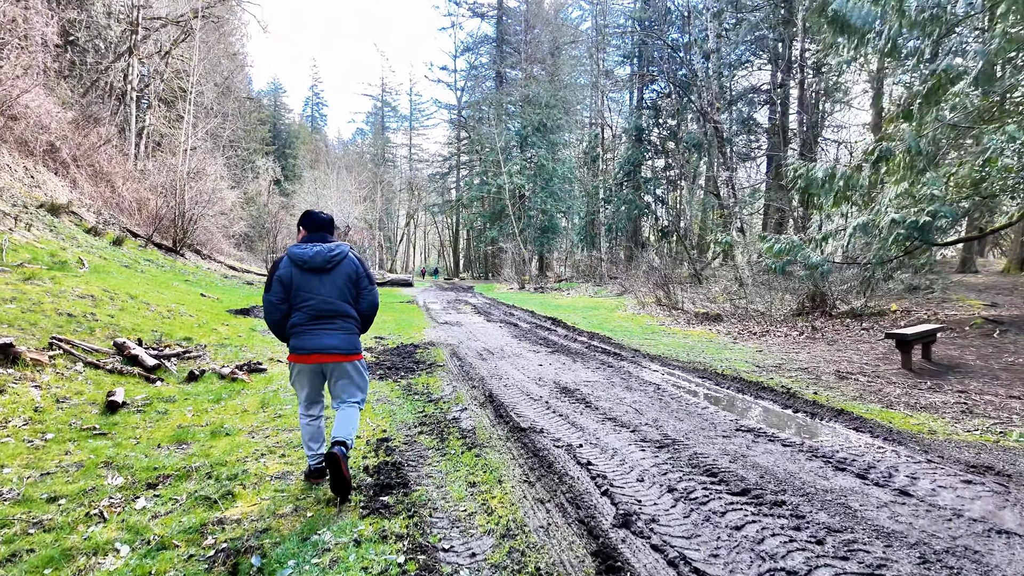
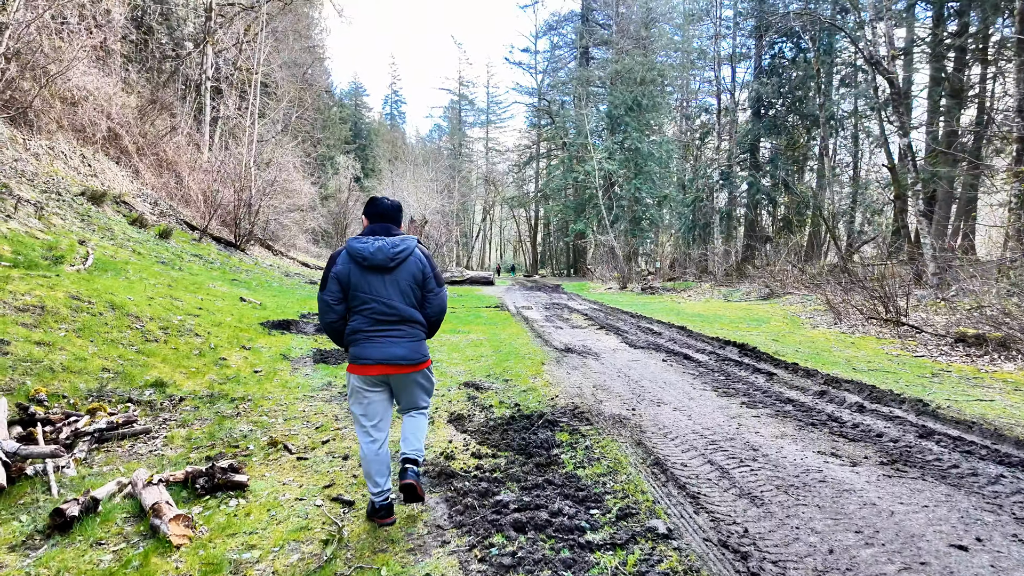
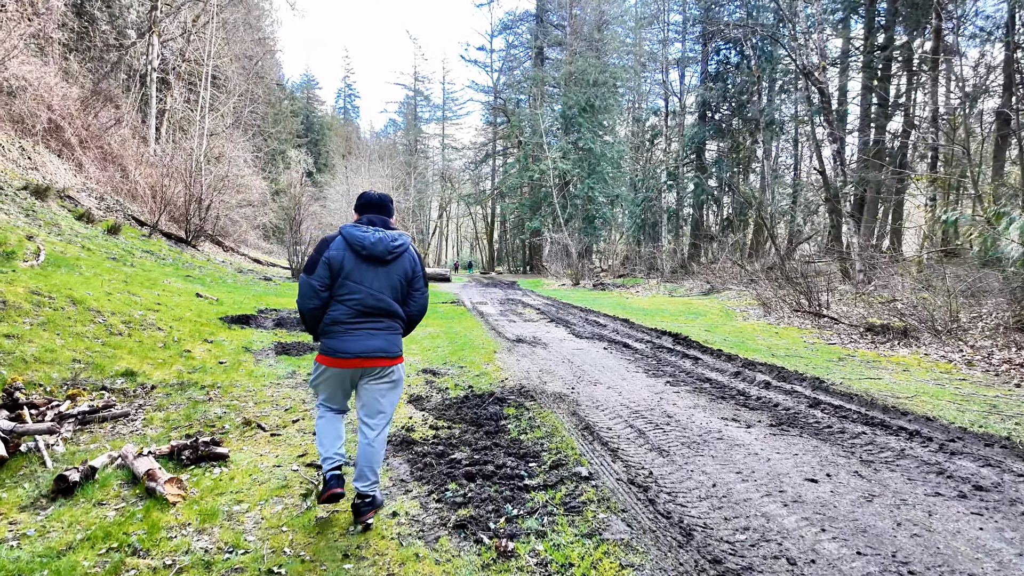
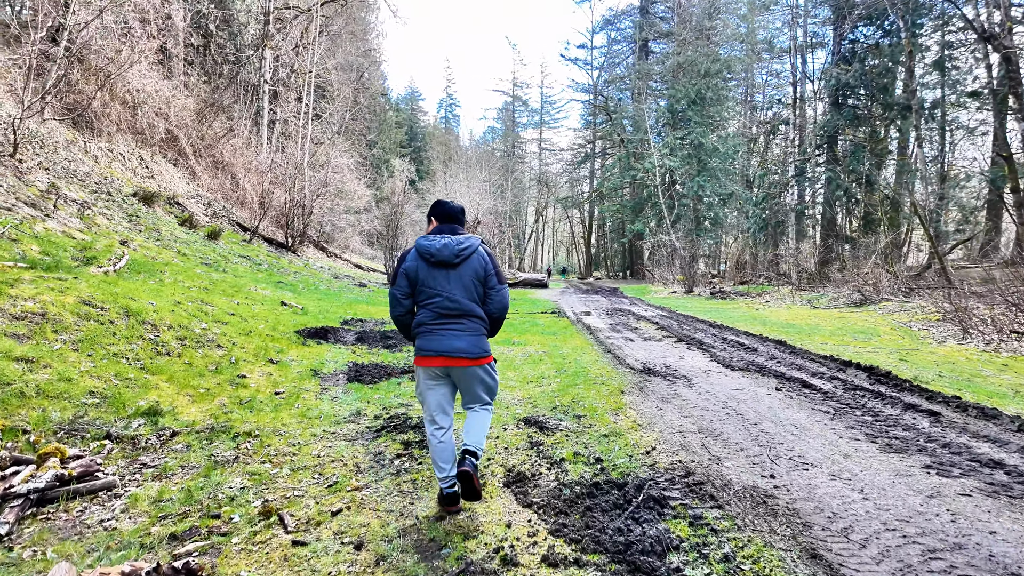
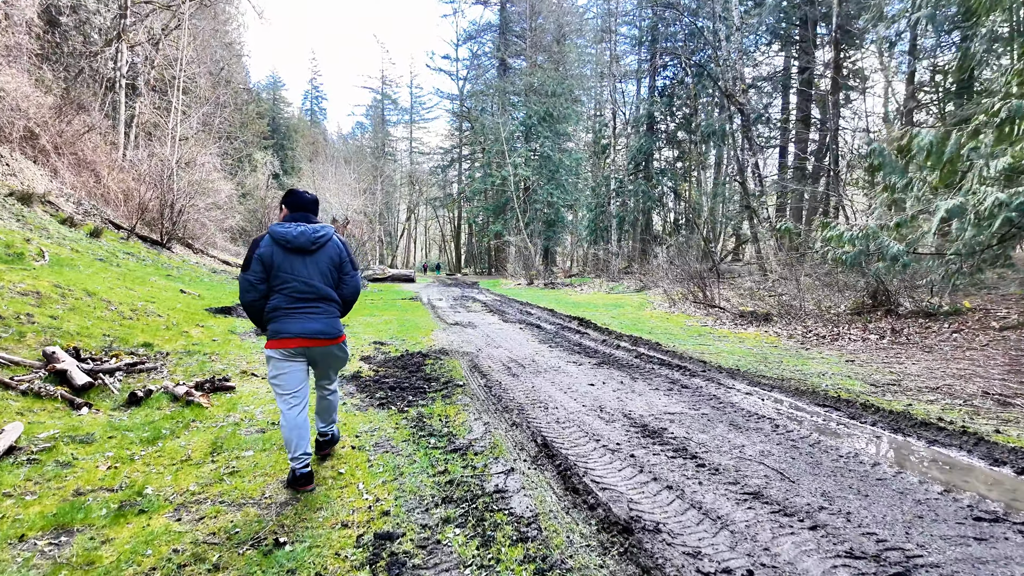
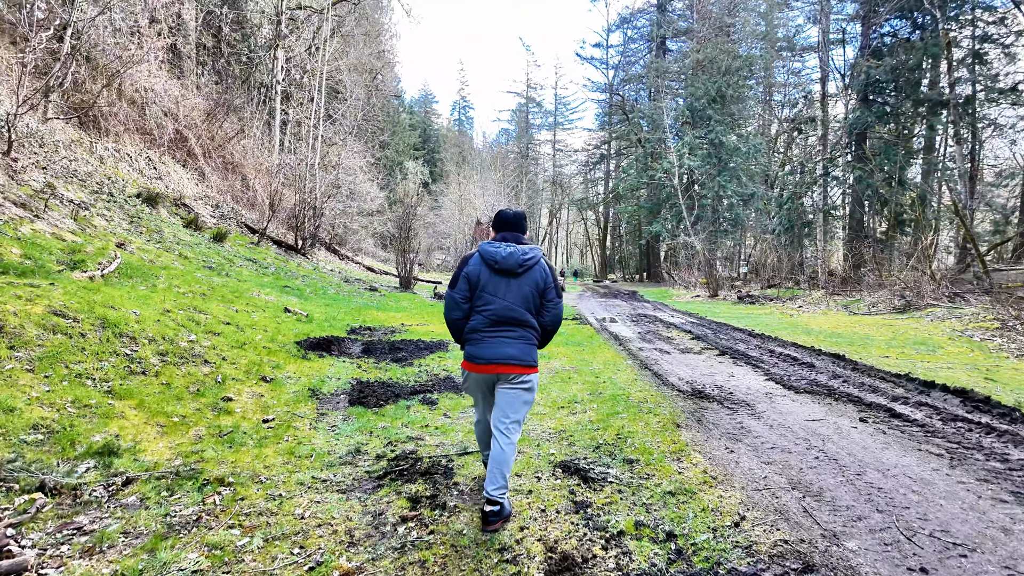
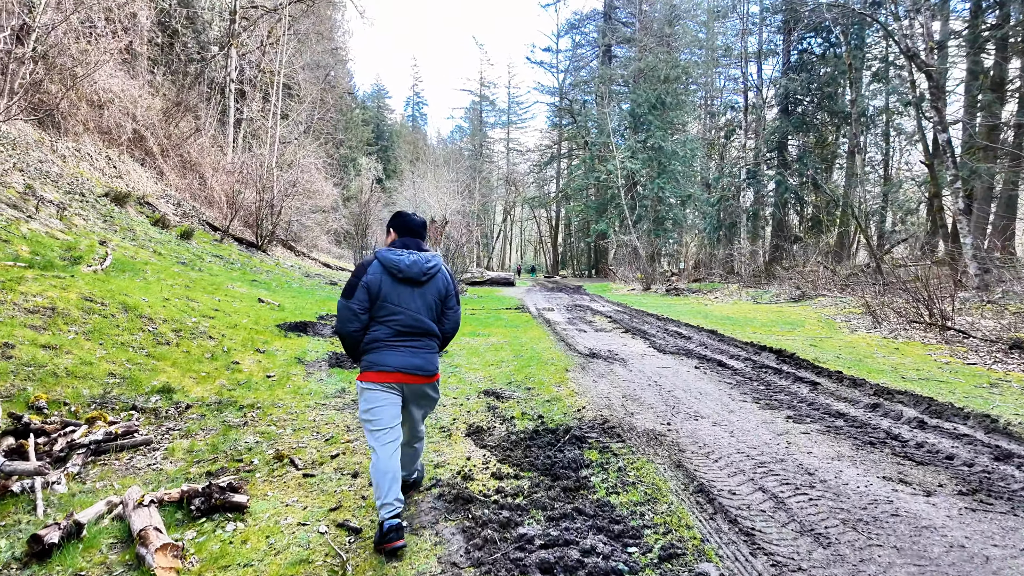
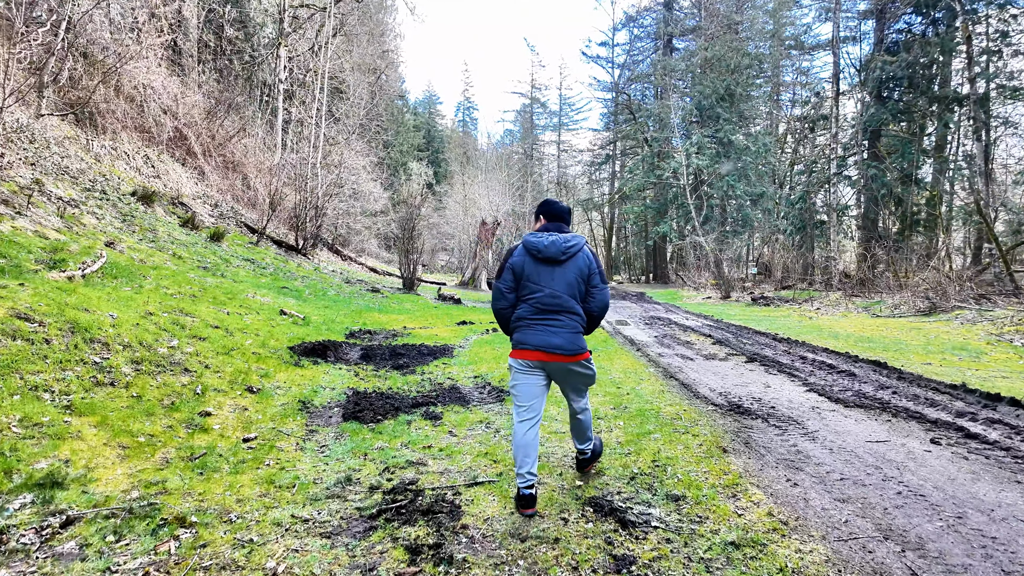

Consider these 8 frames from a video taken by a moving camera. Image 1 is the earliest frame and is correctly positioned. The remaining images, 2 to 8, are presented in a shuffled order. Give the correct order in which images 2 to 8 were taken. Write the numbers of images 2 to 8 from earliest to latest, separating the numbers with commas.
5, 3, 2, 7, 4, 6, 8
